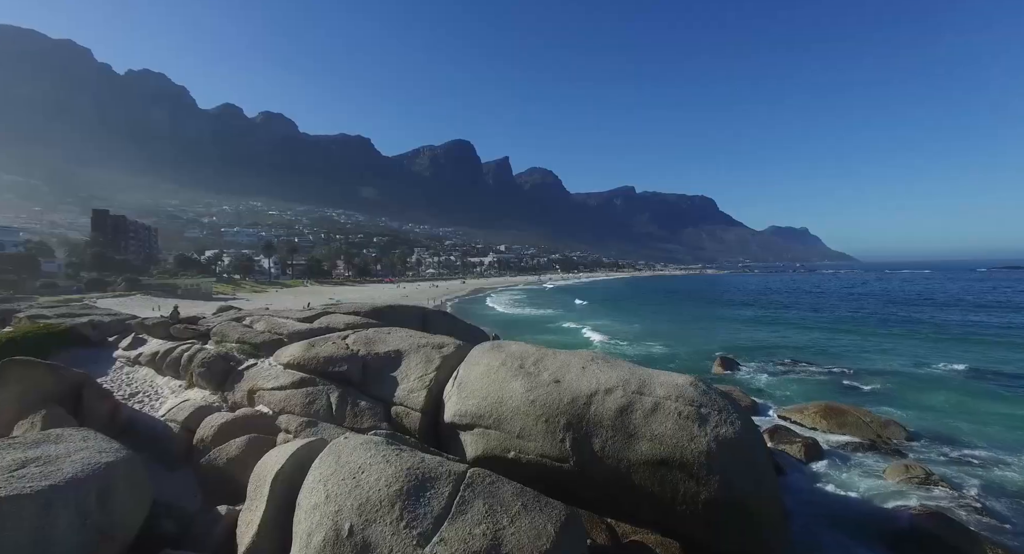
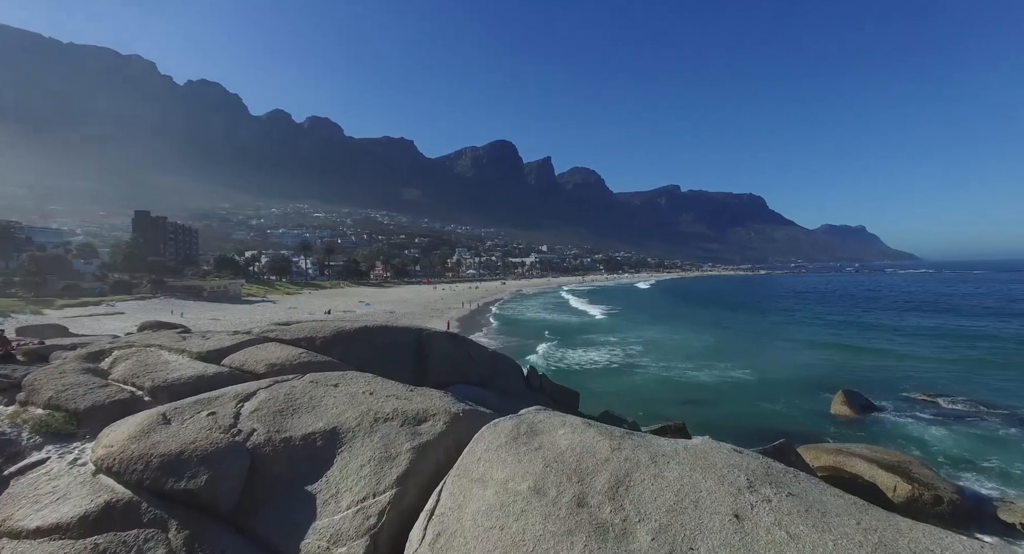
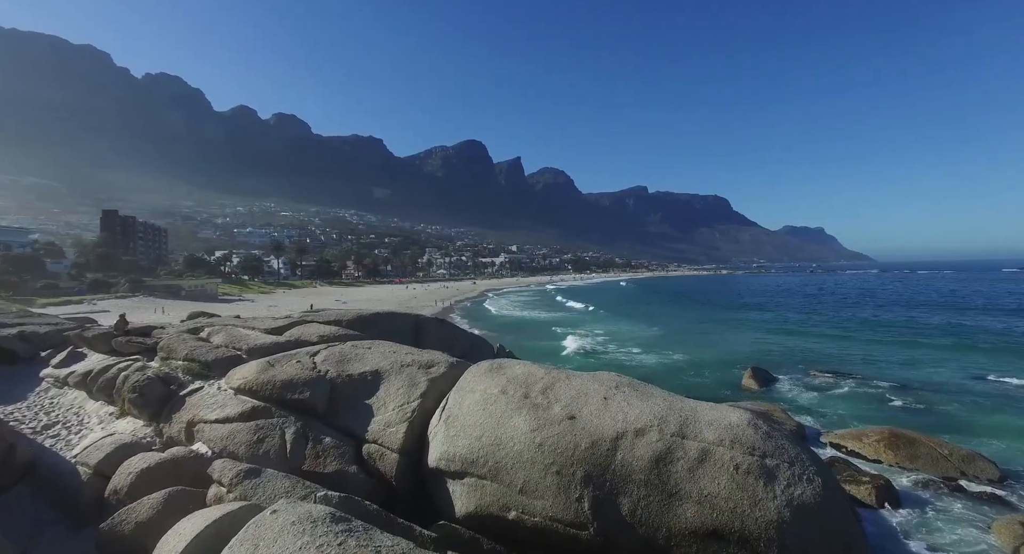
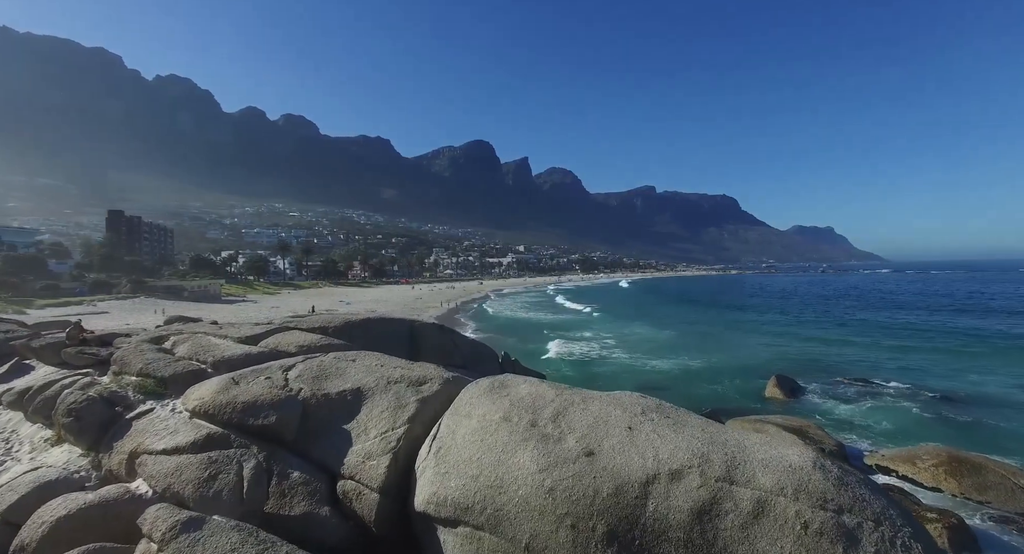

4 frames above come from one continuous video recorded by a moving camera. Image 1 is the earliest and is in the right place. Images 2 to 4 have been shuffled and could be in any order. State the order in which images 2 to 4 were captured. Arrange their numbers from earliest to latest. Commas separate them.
3, 4, 2
